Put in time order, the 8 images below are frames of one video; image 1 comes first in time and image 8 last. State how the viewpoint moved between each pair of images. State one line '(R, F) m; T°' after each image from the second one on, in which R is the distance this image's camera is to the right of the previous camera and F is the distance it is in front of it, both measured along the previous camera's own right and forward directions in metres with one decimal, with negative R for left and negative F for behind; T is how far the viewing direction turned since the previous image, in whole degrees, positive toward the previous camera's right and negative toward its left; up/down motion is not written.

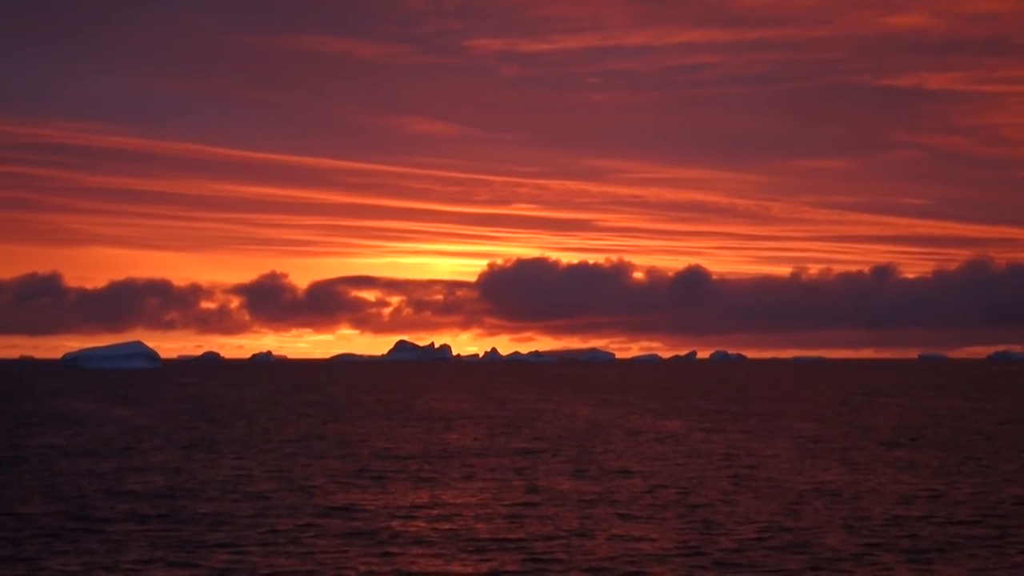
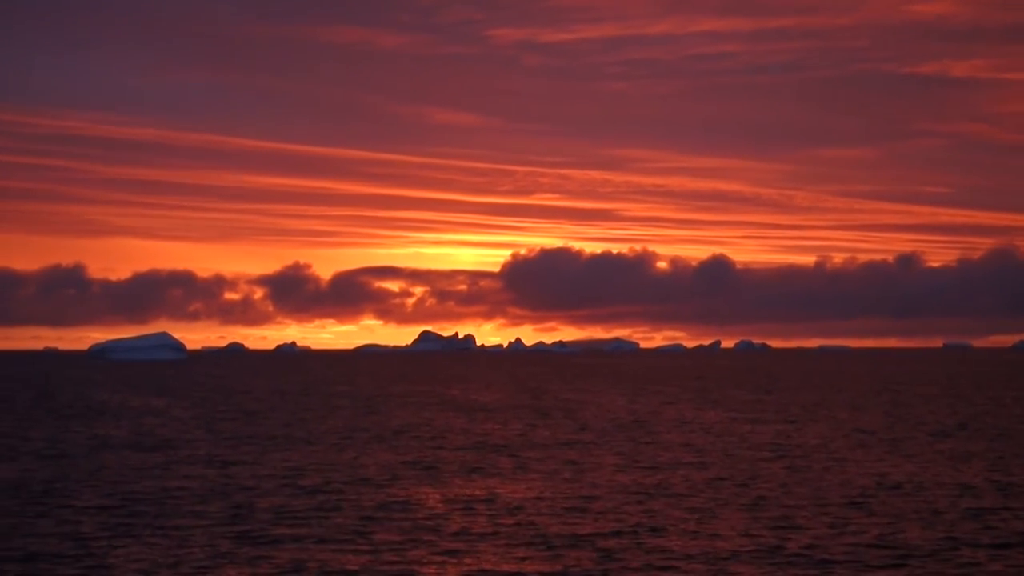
(-1.5, +2.2) m; -1°
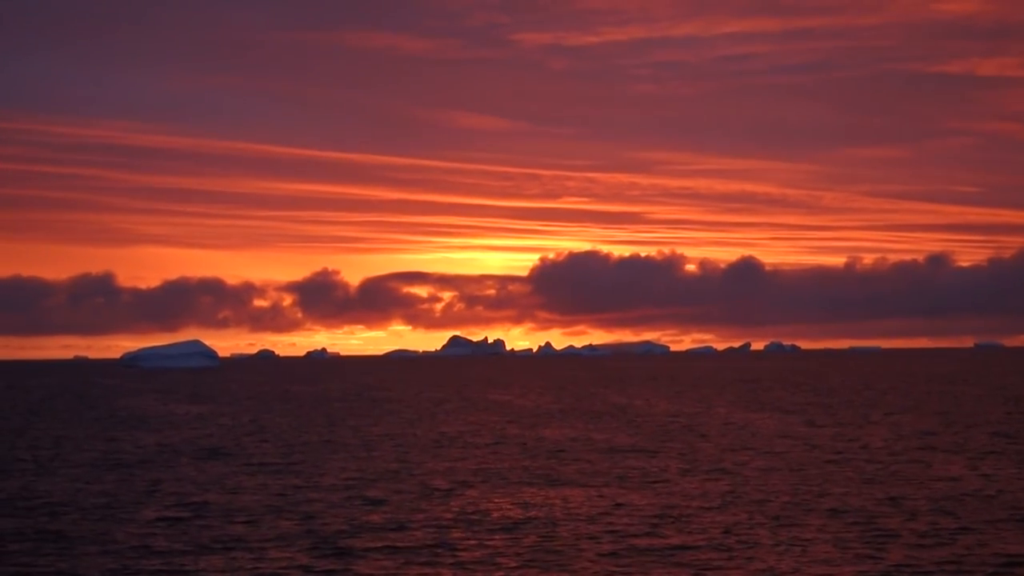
(-1.6, +2.4) m; -1°
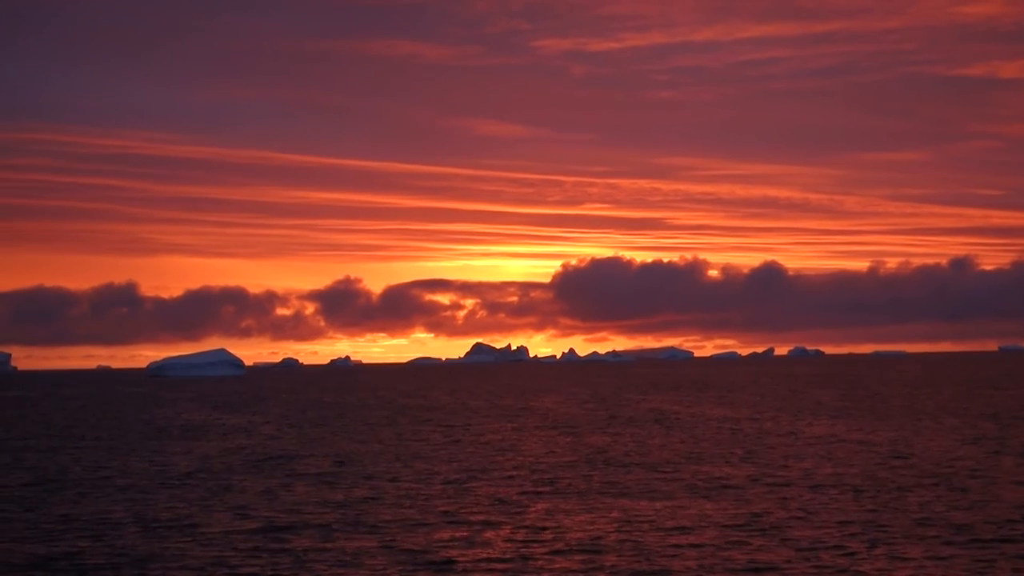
(-1.1, +3.3) m; -1°
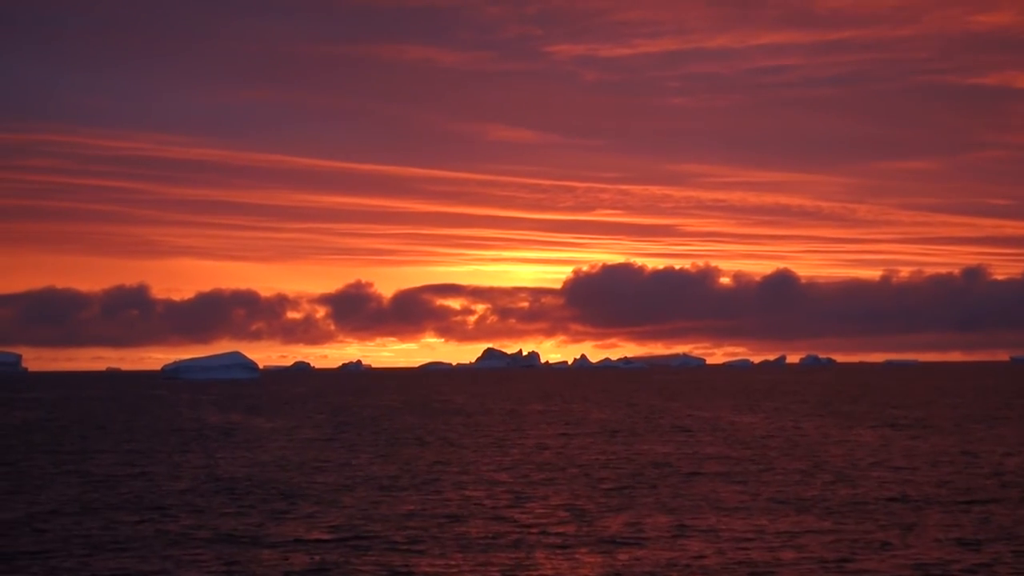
(+2.8, -0.2) m; -1°
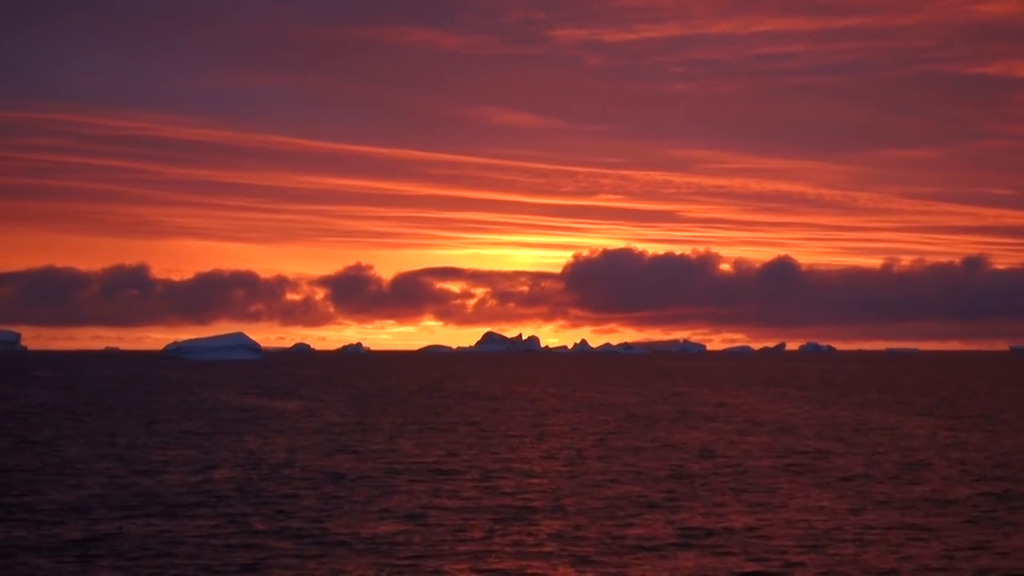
(-0.5, +0.5) m; 0°
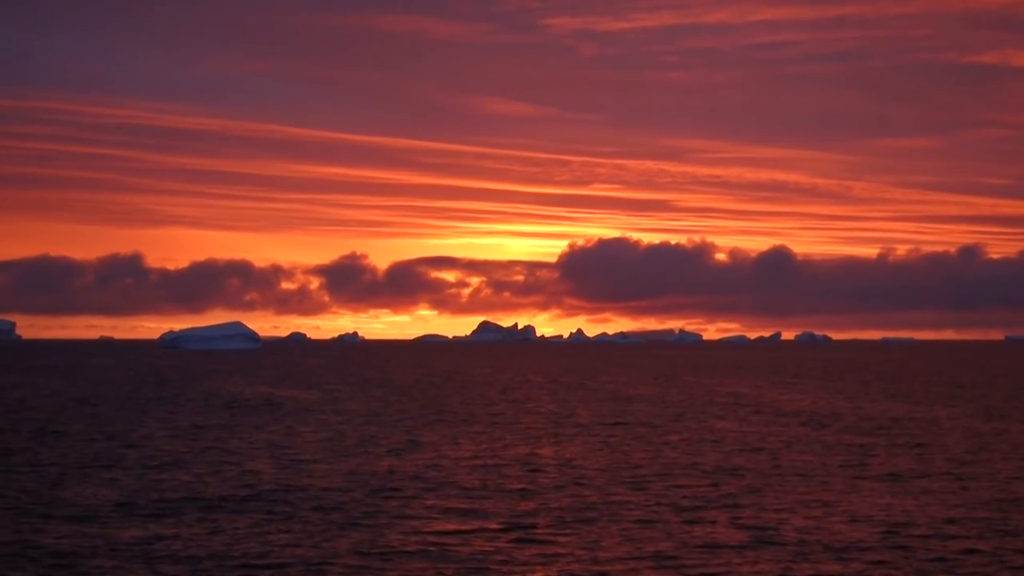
(-0.3, +0.5) m; 0°
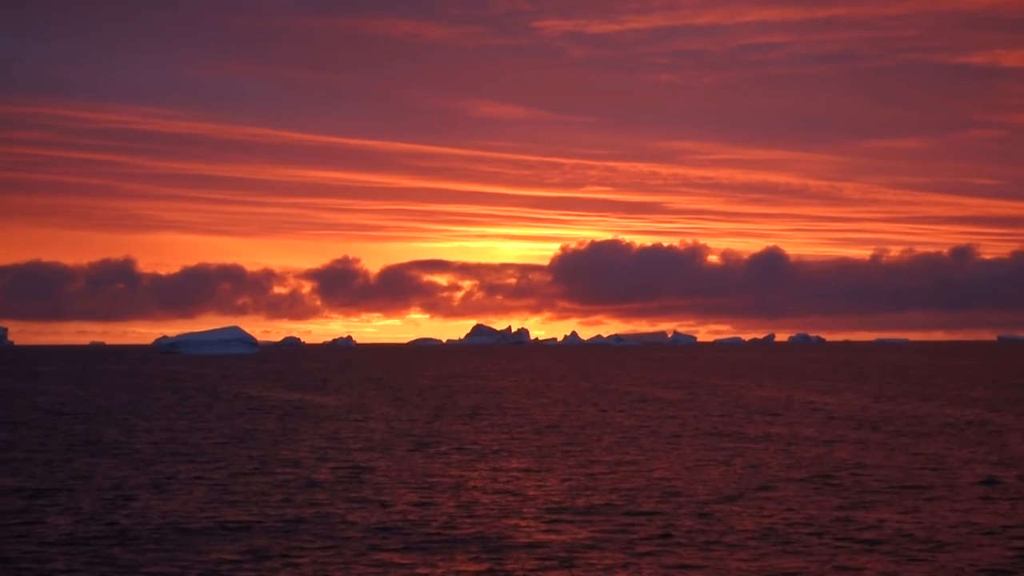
(-1.5, +1.5) m; 0°
